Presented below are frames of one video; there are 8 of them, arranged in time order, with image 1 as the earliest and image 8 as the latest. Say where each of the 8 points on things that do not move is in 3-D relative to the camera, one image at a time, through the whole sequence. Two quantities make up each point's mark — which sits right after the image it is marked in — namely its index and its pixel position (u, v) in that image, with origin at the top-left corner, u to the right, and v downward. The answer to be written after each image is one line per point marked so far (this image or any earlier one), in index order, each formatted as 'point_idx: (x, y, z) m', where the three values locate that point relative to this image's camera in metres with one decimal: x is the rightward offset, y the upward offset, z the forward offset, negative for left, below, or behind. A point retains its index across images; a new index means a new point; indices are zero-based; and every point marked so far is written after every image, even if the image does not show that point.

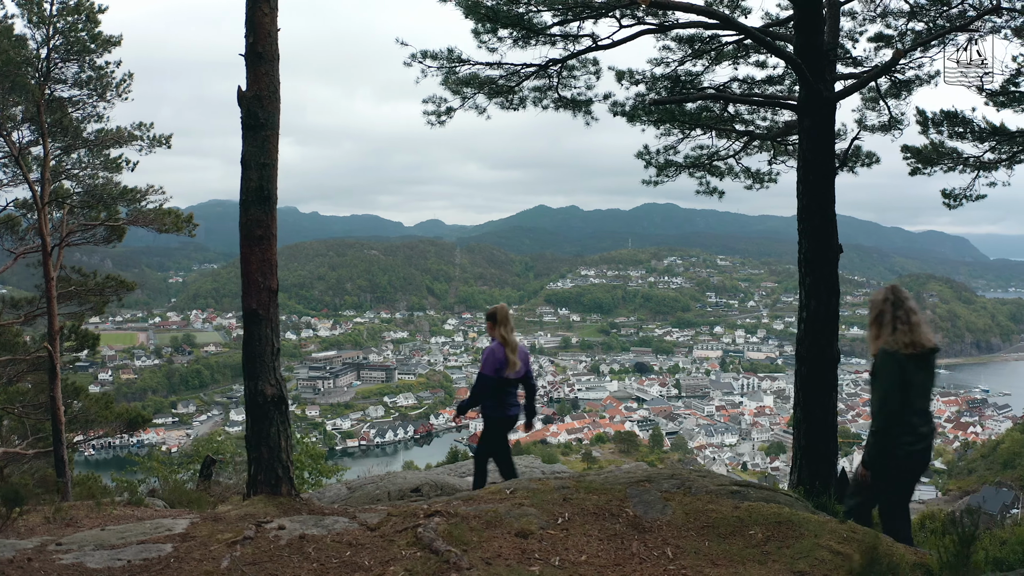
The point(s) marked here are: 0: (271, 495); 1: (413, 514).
0: (-1.0, -0.9, +2.7) m
1: (-0.4, -0.9, +2.5) m
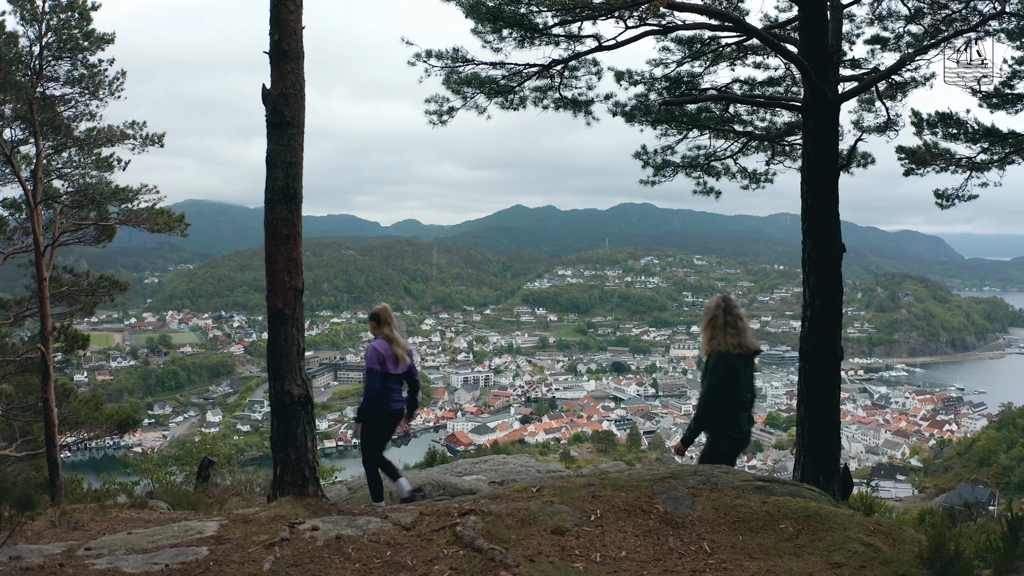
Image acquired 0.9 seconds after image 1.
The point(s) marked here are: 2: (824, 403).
0: (-0.9, -0.9, +2.7) m
1: (-0.2, -0.9, +2.5) m
2: (+2.4, -0.9, +4.9) m
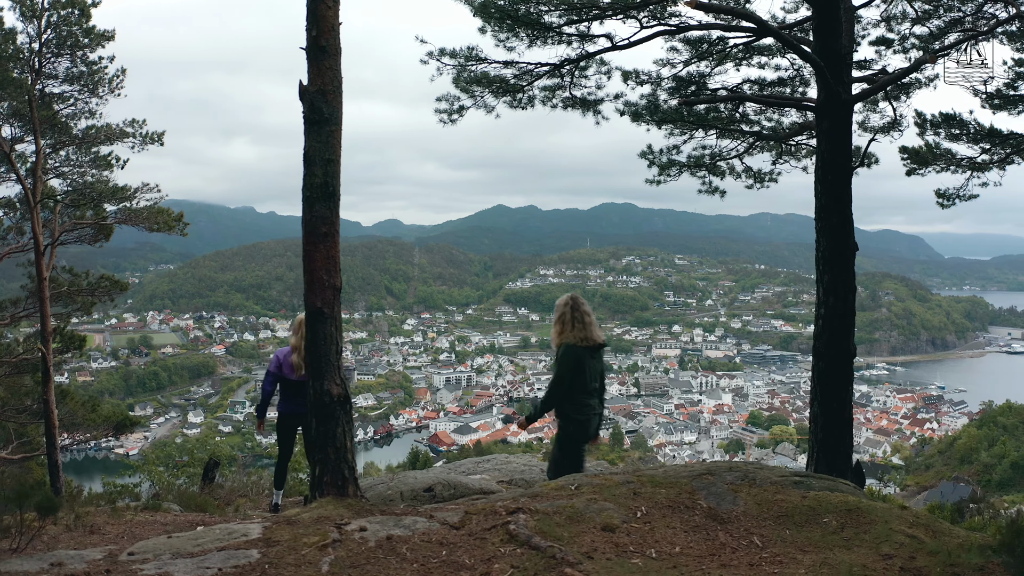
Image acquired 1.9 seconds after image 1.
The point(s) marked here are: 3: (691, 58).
0: (-0.7, -0.9, +2.7) m
1: (-0.1, -0.9, +2.5) m
2: (+2.5, -0.9, +5.0) m
3: (+1.7, +2.2, +6.2) m
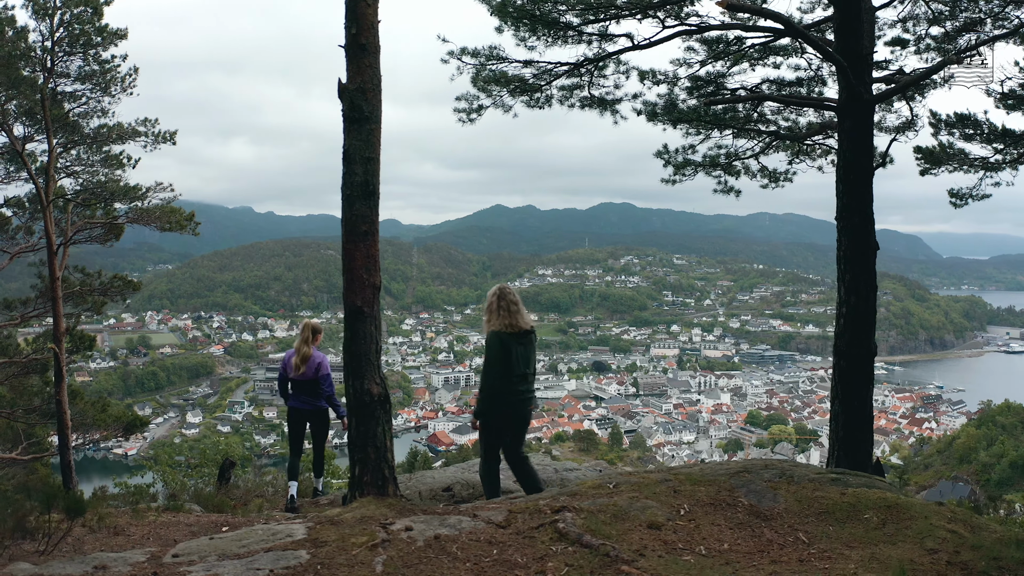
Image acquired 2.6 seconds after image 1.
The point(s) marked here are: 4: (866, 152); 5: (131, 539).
0: (-0.6, -0.9, +2.6) m
1: (+0.1, -0.9, +2.5) m
2: (+2.7, -0.9, +5.0) m
3: (+1.9, +2.2, +6.1) m
4: (+2.8, +1.1, +4.9) m
5: (-2.3, -1.5, +3.8) m
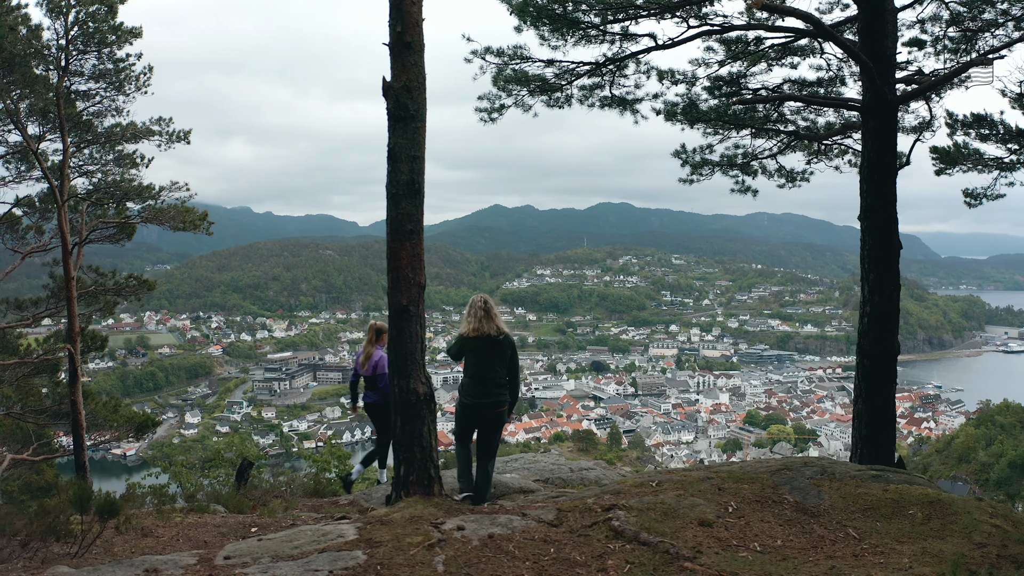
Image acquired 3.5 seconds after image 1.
0: (-0.4, -0.9, +2.6) m
1: (+0.3, -0.9, +2.5) m
2: (+2.9, -0.9, +5.0) m
3: (+2.1, +2.2, +6.1) m
4: (+2.9, +1.1, +4.9) m
5: (-2.1, -1.5, +3.8) m
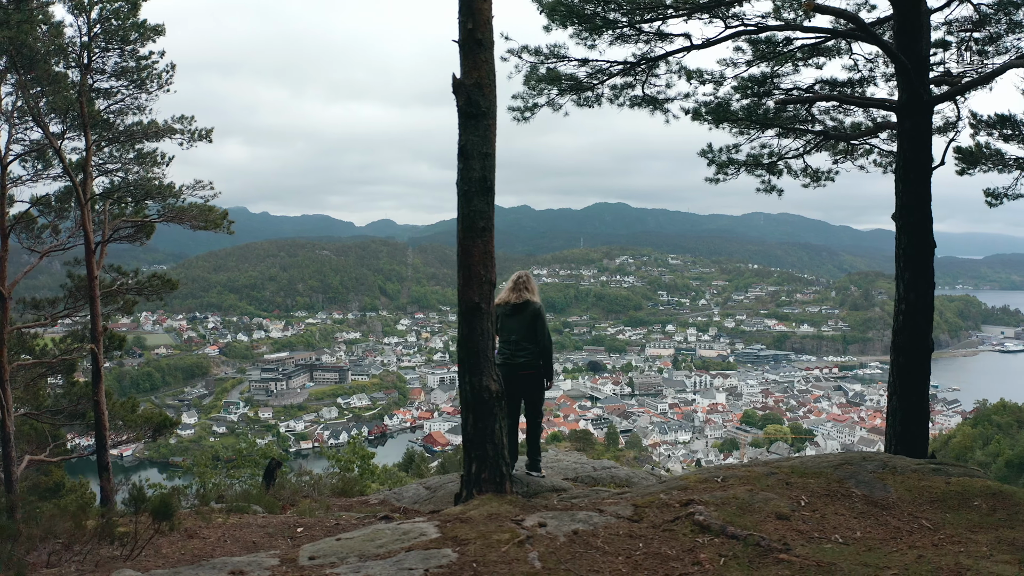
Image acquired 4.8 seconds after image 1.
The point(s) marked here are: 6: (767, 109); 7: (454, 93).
0: (-0.1, -0.8, +2.6) m
1: (+0.6, -0.9, +2.5) m
2: (+3.2, -0.8, +5.0) m
3: (+2.4, +2.2, +6.2) m
4: (+3.2, +1.1, +4.9) m
5: (-1.8, -1.5, +3.8) m
6: (+2.5, +1.8, +6.2) m
7: (-0.2, +0.8, +2.7) m
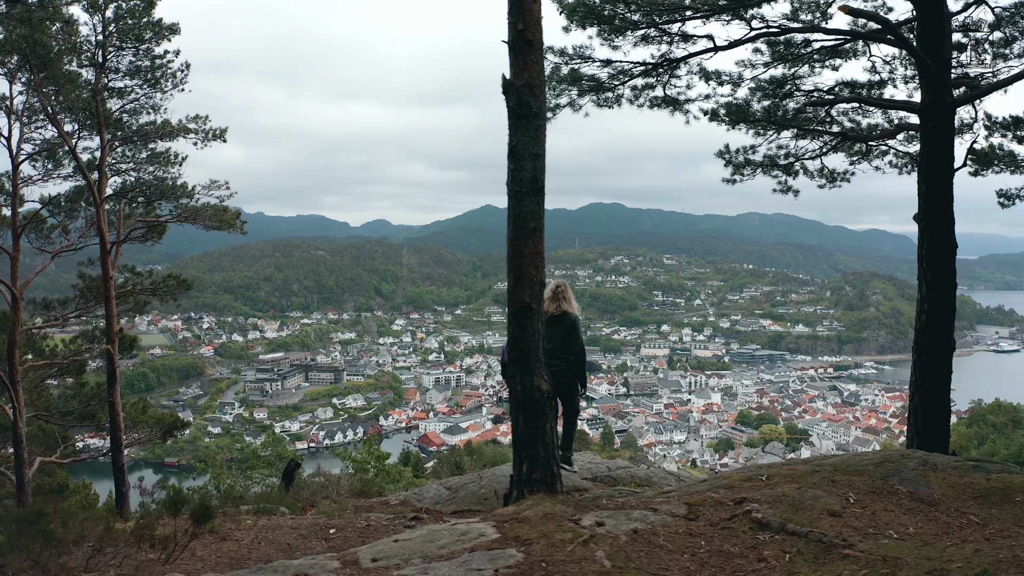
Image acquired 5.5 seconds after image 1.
0: (+0.1, -0.8, +2.6) m
1: (+0.8, -0.9, +2.5) m
2: (+3.4, -0.8, +5.0) m
3: (+2.5, +2.2, +6.2) m
4: (+3.4, +1.1, +5.0) m
5: (-1.6, -1.5, +3.8) m
6: (+2.7, +1.7, +6.2) m
7: (0.0, +0.8, +2.7) m
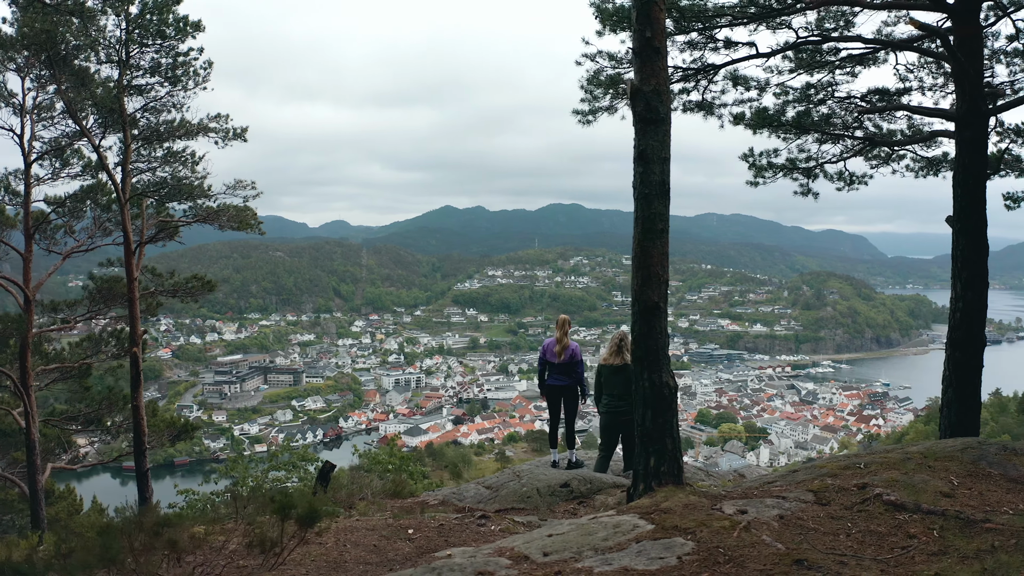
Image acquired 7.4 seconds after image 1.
0: (+0.7, -0.8, +2.7) m
1: (+1.4, -0.9, +2.6) m
2: (+3.8, -0.8, +5.3) m
3: (+2.9, +2.2, +6.4) m
4: (+3.8, +1.1, +5.2) m
5: (-1.1, -1.5, +3.8) m
6: (+3.0, +1.7, +6.4) m
7: (+0.5, +0.8, +2.7) m
